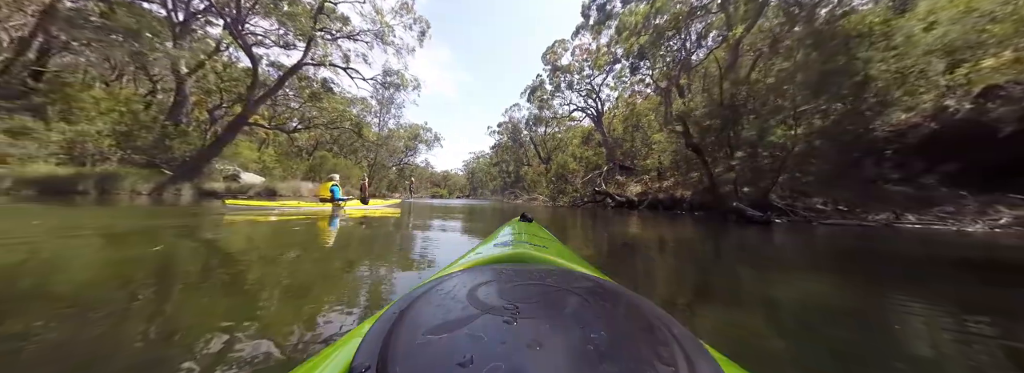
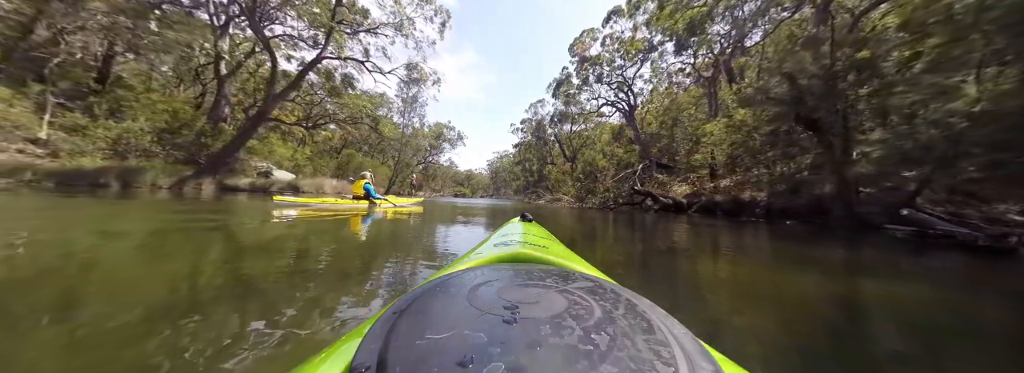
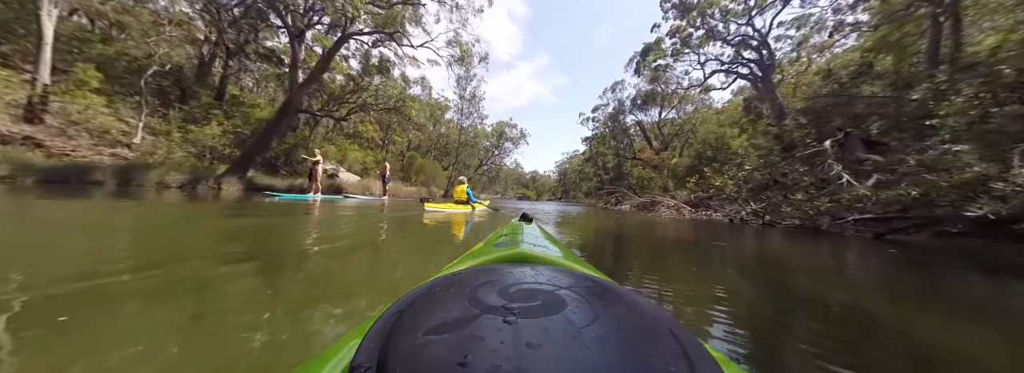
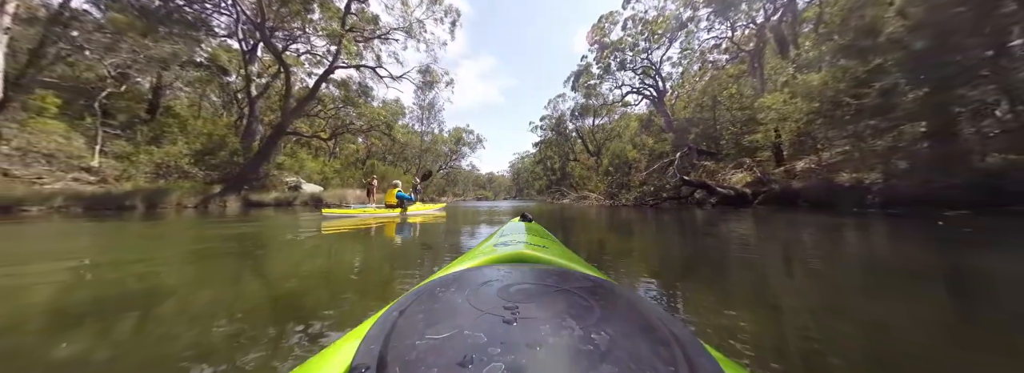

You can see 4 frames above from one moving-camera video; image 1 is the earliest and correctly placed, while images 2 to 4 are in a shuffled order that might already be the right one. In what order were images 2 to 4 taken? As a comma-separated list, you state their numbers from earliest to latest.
2, 4, 3
